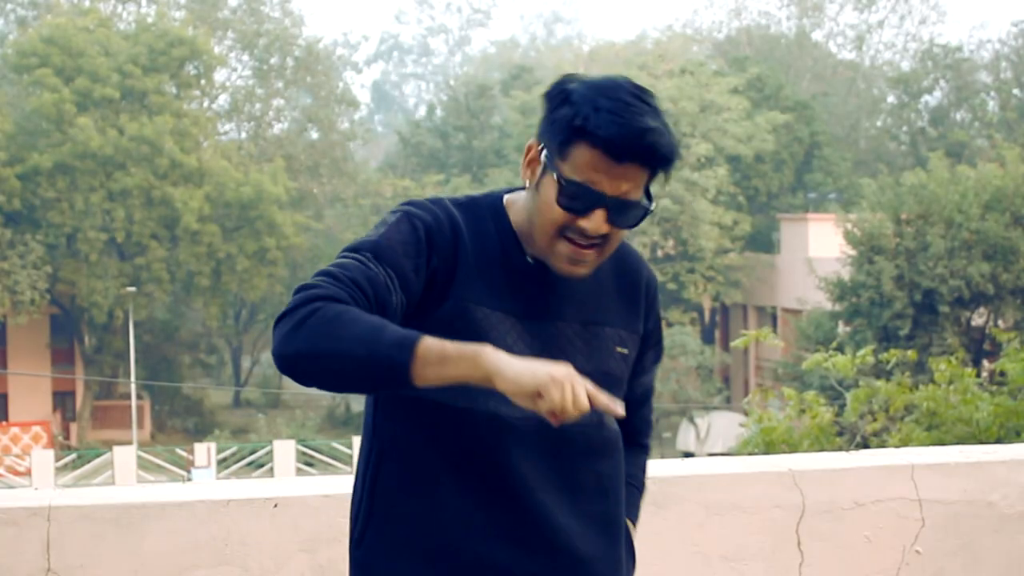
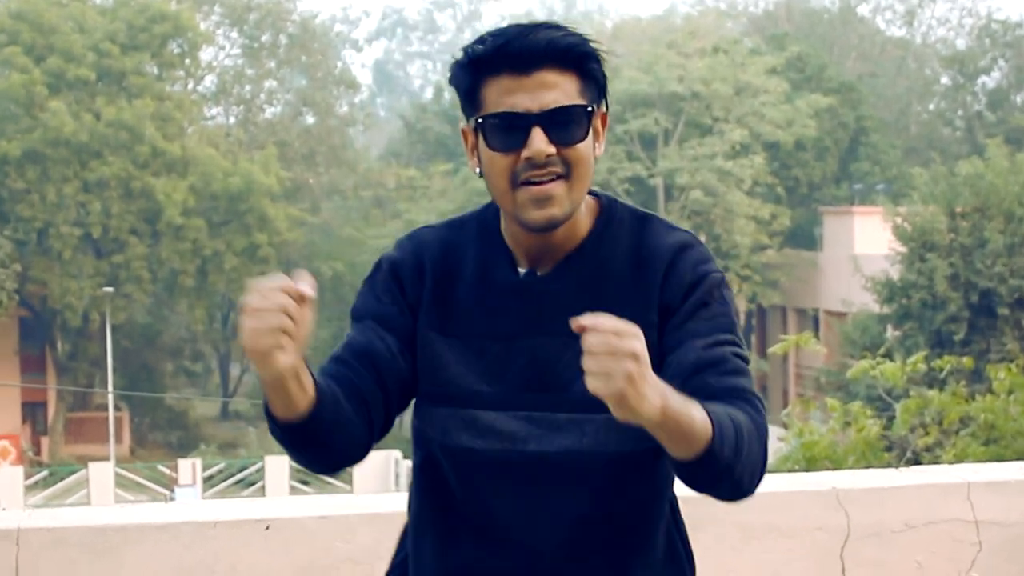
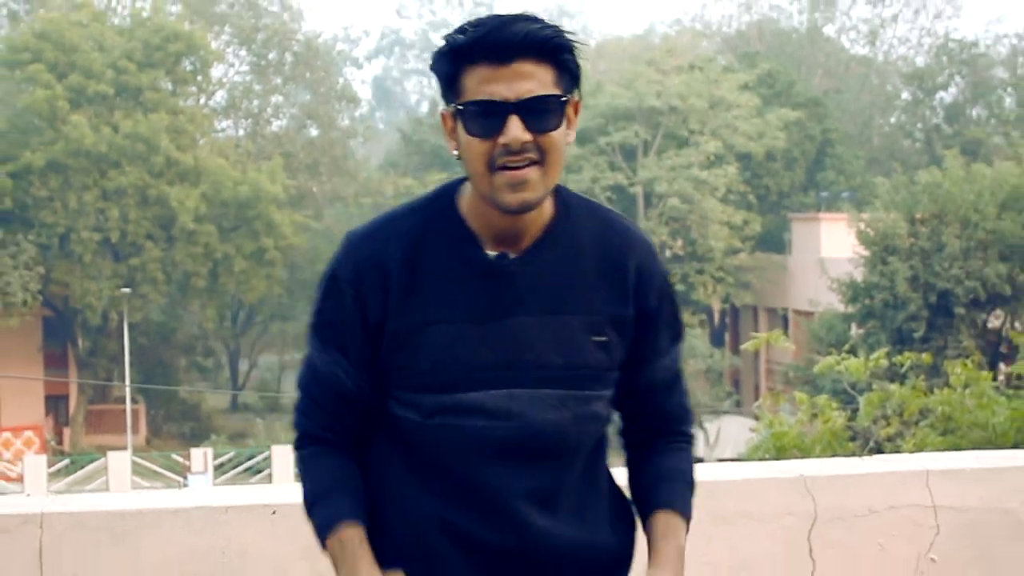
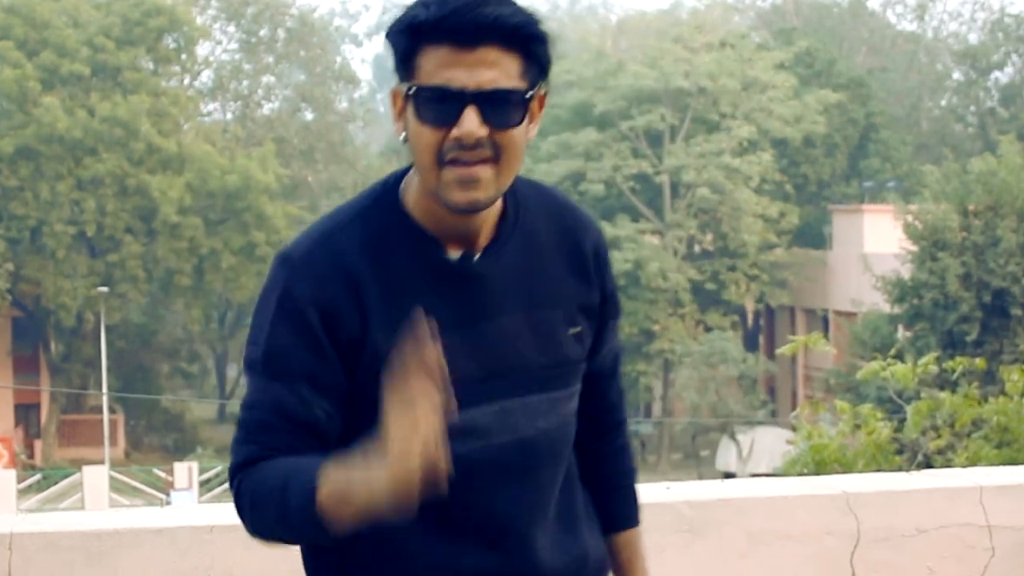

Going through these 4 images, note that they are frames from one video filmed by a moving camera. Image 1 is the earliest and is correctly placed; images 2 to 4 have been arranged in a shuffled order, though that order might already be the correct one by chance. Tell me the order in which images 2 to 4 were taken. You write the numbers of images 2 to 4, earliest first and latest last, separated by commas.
4, 3, 2
